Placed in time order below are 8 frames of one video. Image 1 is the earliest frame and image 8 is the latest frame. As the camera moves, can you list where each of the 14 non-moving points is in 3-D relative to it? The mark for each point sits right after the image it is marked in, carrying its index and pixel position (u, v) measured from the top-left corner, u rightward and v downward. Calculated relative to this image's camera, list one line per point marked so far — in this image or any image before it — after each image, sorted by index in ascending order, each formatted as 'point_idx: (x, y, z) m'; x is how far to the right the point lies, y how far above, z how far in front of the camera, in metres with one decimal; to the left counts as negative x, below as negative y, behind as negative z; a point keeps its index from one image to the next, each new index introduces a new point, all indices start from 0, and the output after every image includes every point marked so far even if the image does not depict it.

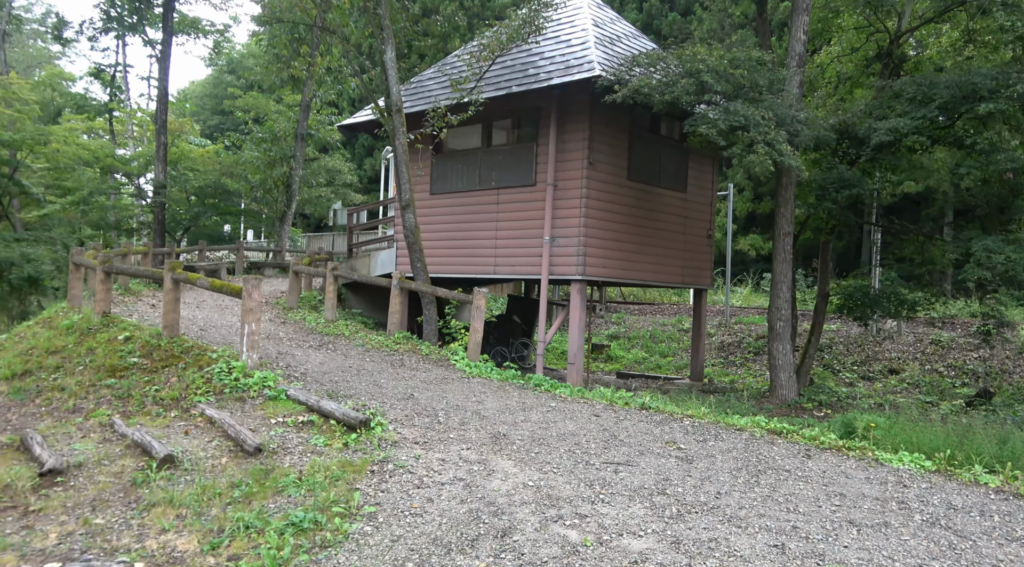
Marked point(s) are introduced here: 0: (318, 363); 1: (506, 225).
0: (-2.4, -1.0, +9.4) m
1: (-0.1, +1.0, +14.0) m
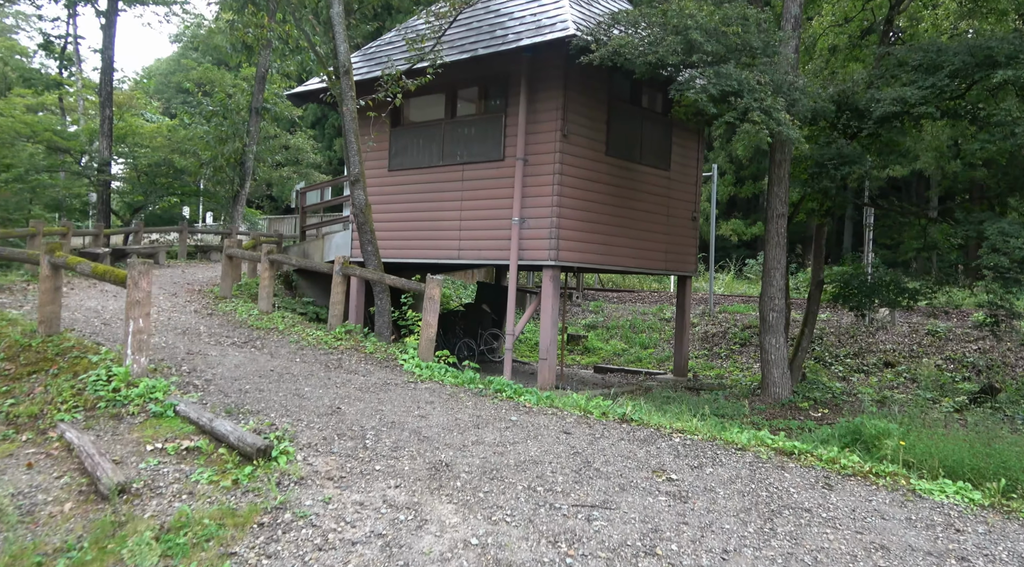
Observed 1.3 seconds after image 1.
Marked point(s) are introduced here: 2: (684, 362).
0: (-2.8, -0.9, +7.8) m
1: (-0.7, +1.2, +12.4) m
2: (+2.9, -1.3, +13.6) m
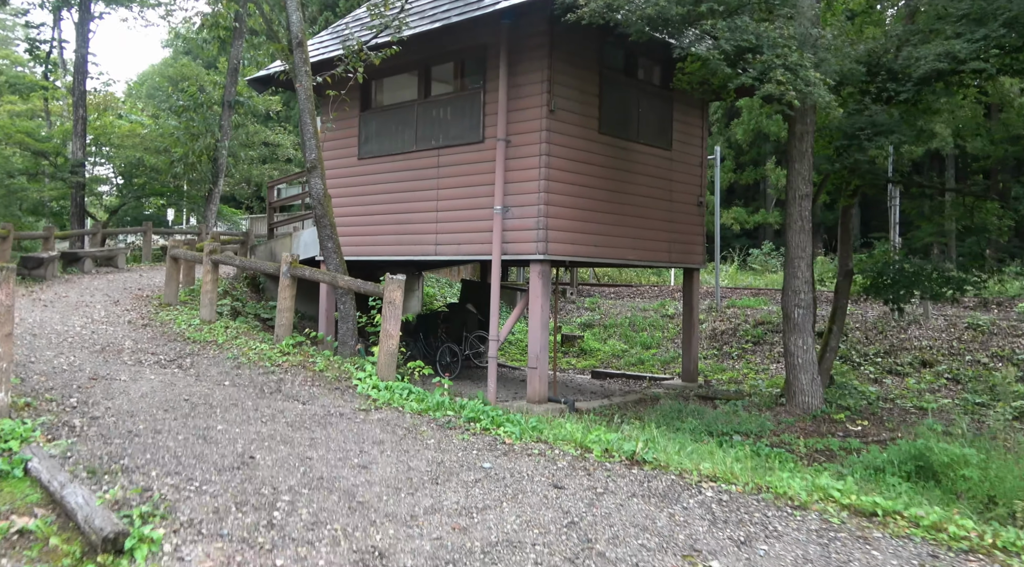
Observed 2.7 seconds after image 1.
0: (-3.0, -0.9, +6.2) m
1: (-0.9, +1.2, +10.8) m
2: (+2.7, -1.2, +12.0) m
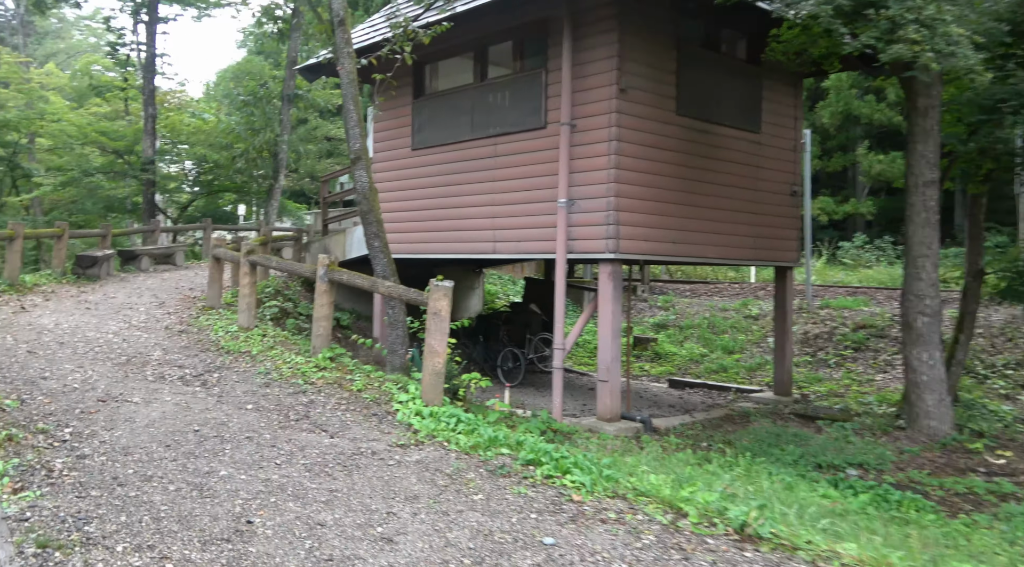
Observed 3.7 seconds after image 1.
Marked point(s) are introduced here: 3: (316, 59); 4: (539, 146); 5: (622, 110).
0: (-2.6, -1.0, +5.3) m
1: (-0.1, +1.2, +9.6) m
2: (+3.7, -1.3, +10.6) m
3: (-3.0, +3.5, +12.3) m
4: (+0.3, +1.6, +9.3) m
5: (+1.2, +1.9, +8.6) m
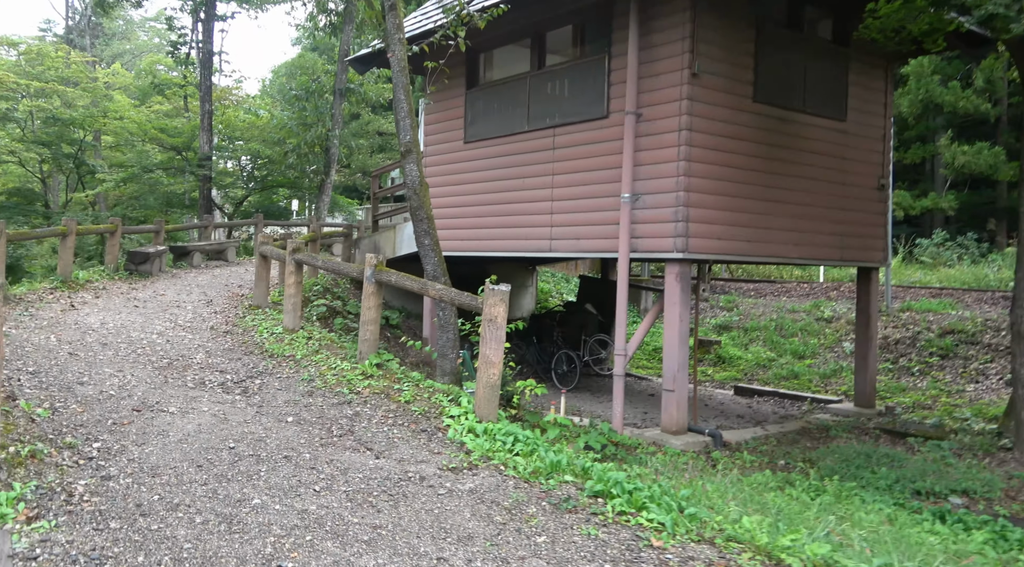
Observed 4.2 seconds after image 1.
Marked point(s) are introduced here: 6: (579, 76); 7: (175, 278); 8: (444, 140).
0: (-2.2, -1.0, +4.8) m
1: (+0.6, +1.2, +9.0) m
2: (+4.4, -1.3, +9.7) m
3: (-2.2, +3.5, +11.9) m
4: (+1.0, +1.6, +8.6) m
5: (+1.8, +1.8, +7.9) m
6: (+0.8, +2.3, +8.9) m
7: (-5.6, +0.1, +13.3) m
8: (-0.9, +2.0, +10.8) m
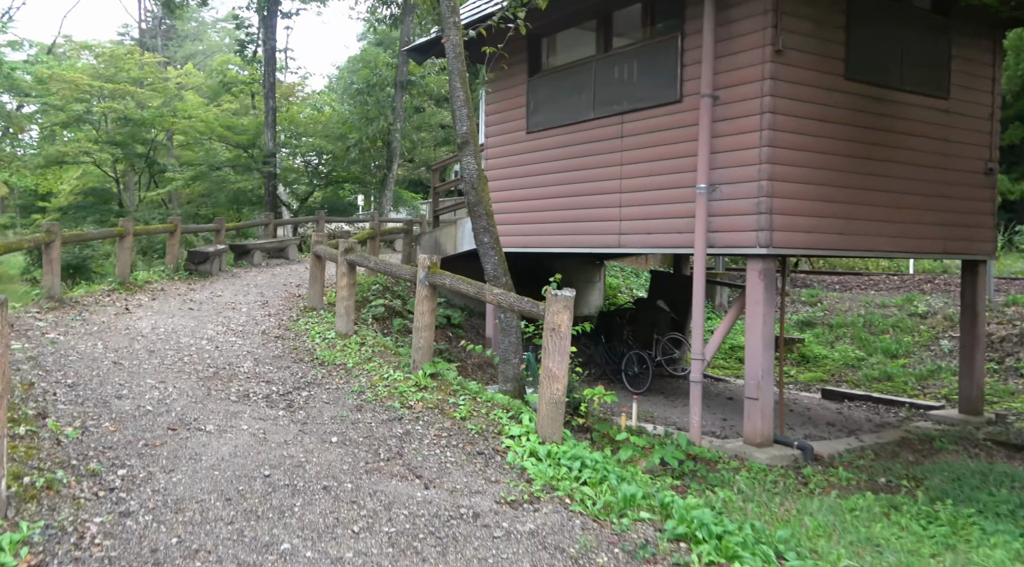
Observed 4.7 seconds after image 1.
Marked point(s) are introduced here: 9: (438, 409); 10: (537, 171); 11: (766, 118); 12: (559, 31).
0: (-1.8, -1.1, +4.4) m
1: (+1.3, +1.2, +8.3) m
2: (+5.1, -1.2, +8.8) m
3: (-1.3, +3.5, +11.4) m
4: (+1.6, +1.6, +7.9) m
5: (+2.4, +1.9, +7.1) m
6: (+1.4, +2.4, +8.2) m
7: (-4.6, +0.1, +13.1) m
8: (-0.1, +2.0, +10.2) m
9: (-0.5, -0.9, +5.8) m
10: (+0.3, +1.4, +9.6) m
11: (+2.3, +1.5, +7.1) m
12: (+0.5, +3.1, +9.5) m
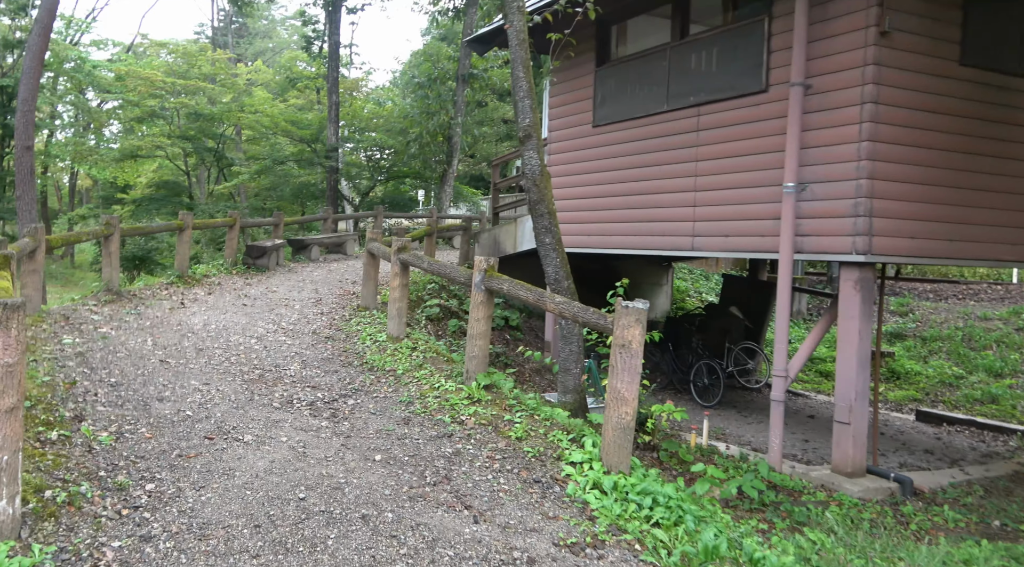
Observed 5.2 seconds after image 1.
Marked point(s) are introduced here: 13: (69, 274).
0: (-1.5, -1.1, +4.0) m
1: (+1.9, +1.1, +7.6) m
2: (+5.7, -1.4, +7.8) m
3: (-0.3, +3.5, +10.9) m
4: (+2.2, +1.5, +7.2) m
5: (+2.9, +1.8, +6.3) m
6: (+2.1, +2.3, +7.5) m
7: (-3.6, +0.2, +12.9) m
8: (+0.7, +1.9, +9.6) m
9: (-0.1, -0.9, +5.3) m
10: (+1.0, +1.3, +9.0) m
11: (+2.8, +1.4, +6.3) m
12: (+1.3, +3.0, +8.9) m
13: (-10.9, +0.2, +19.6) m
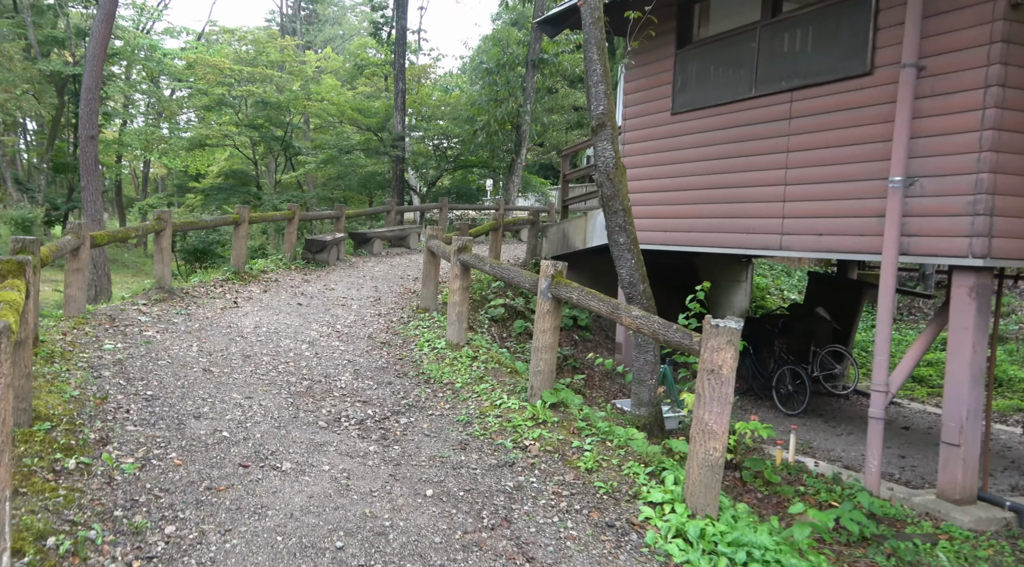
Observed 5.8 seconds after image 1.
0: (-1.2, -1.2, +3.5) m
1: (+2.5, +1.1, +6.8) m
2: (+6.3, -1.4, +6.7) m
3: (+0.6, +3.5, +10.2) m
4: (+2.8, +1.5, +6.4) m
5: (+3.4, +1.7, +5.4) m
6: (+2.7, +2.2, +6.7) m
7: (-2.5, +0.3, +12.5) m
8: (+1.5, +1.9, +8.9) m
9: (+0.3, -1.0, +4.7) m
10: (+1.8, +1.3, +8.2) m
11: (+3.3, +1.3, +5.5) m
12: (+2.0, +3.0, +8.1) m
13: (-9.3, +0.5, +19.8) m
